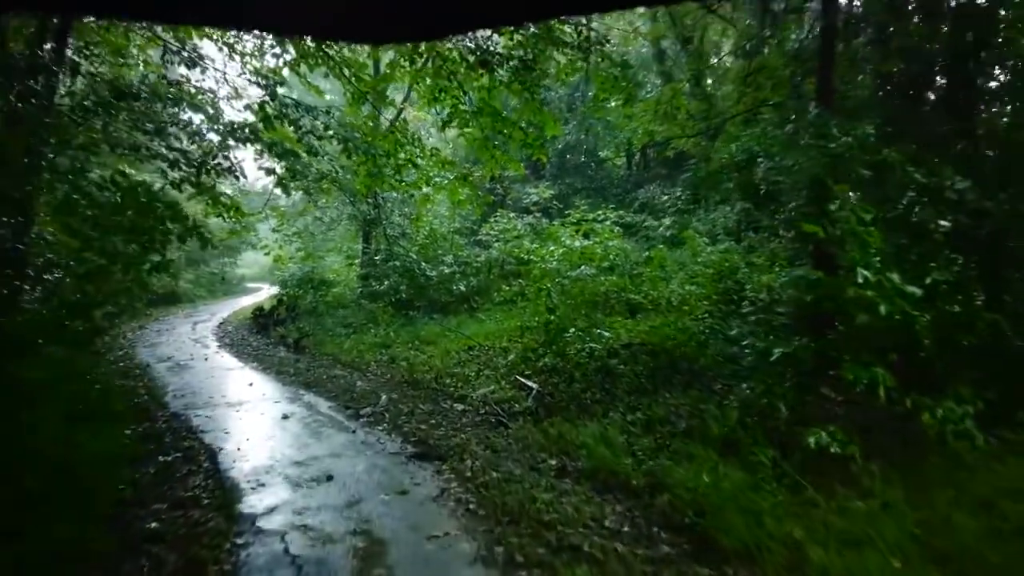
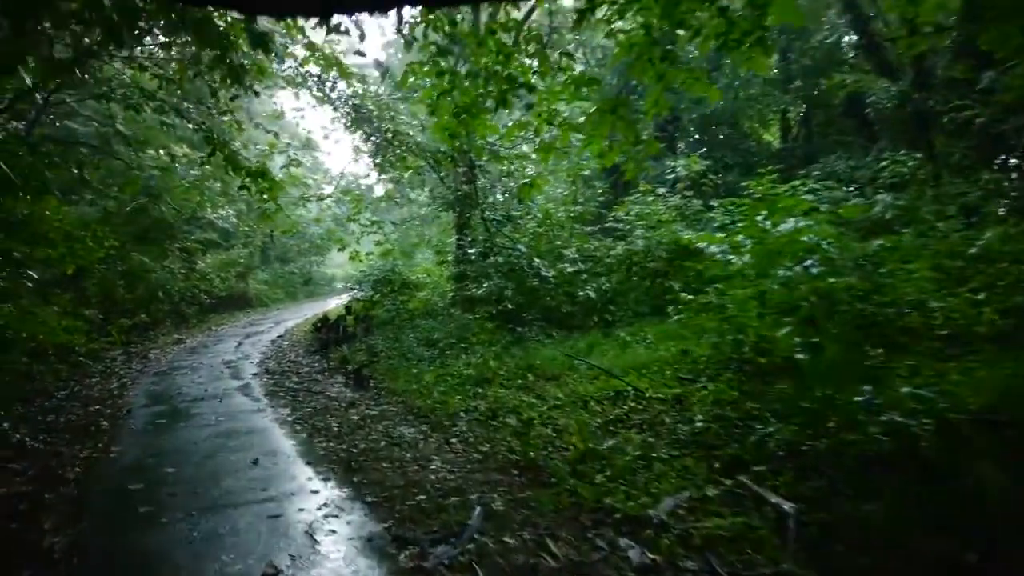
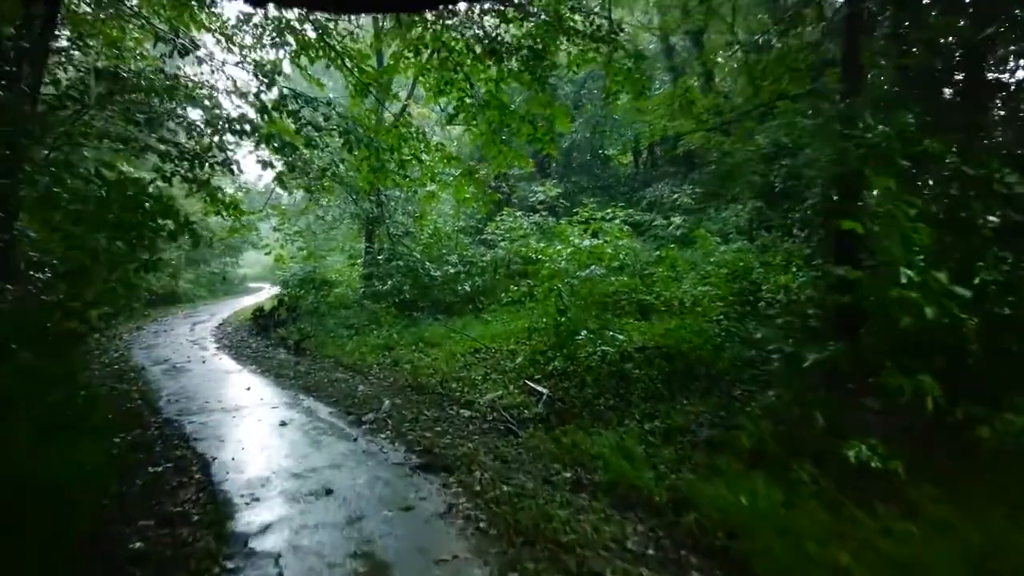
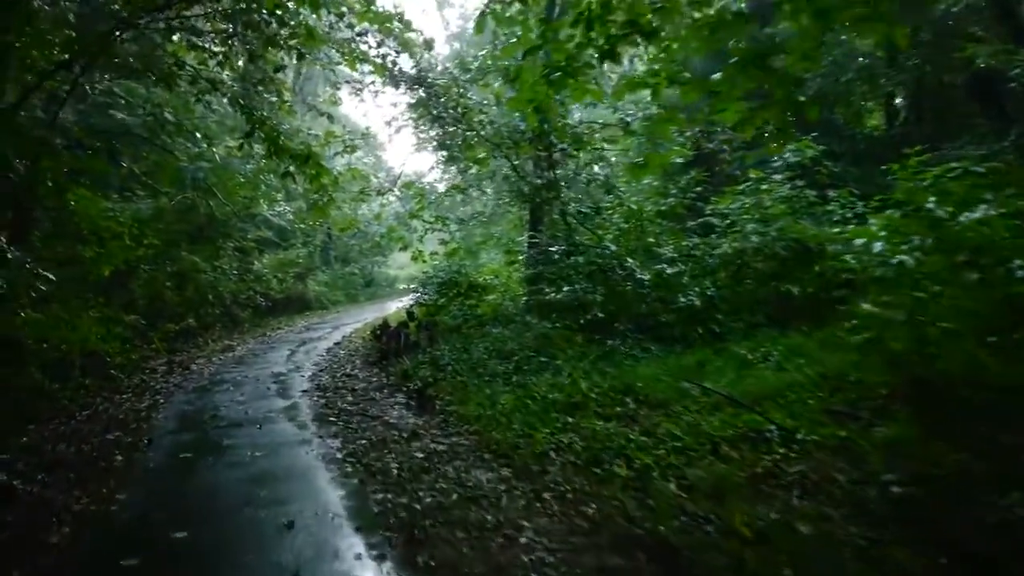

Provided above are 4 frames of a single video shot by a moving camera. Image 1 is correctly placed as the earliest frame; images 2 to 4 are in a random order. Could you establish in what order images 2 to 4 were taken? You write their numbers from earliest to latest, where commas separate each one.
3, 2, 4
